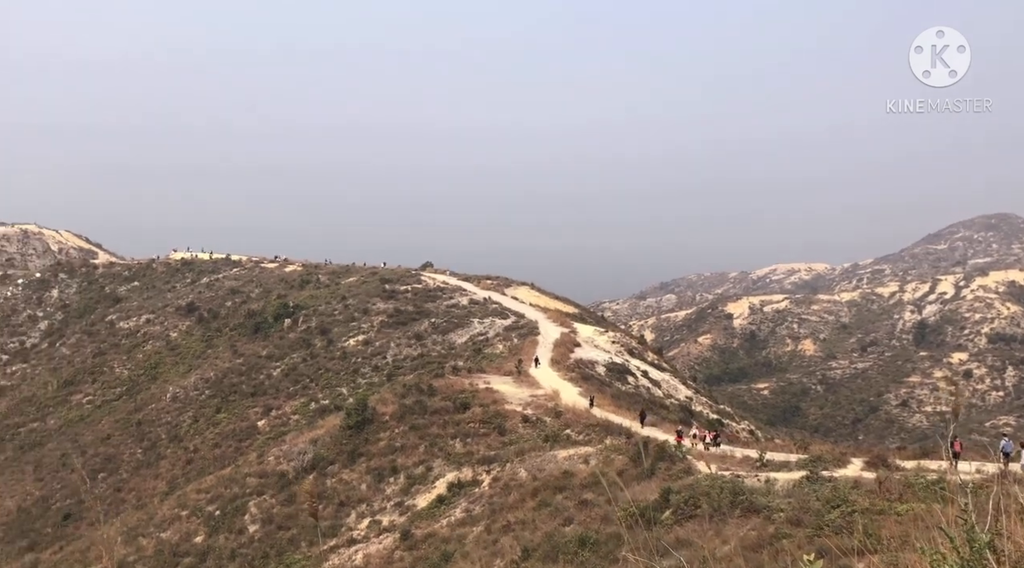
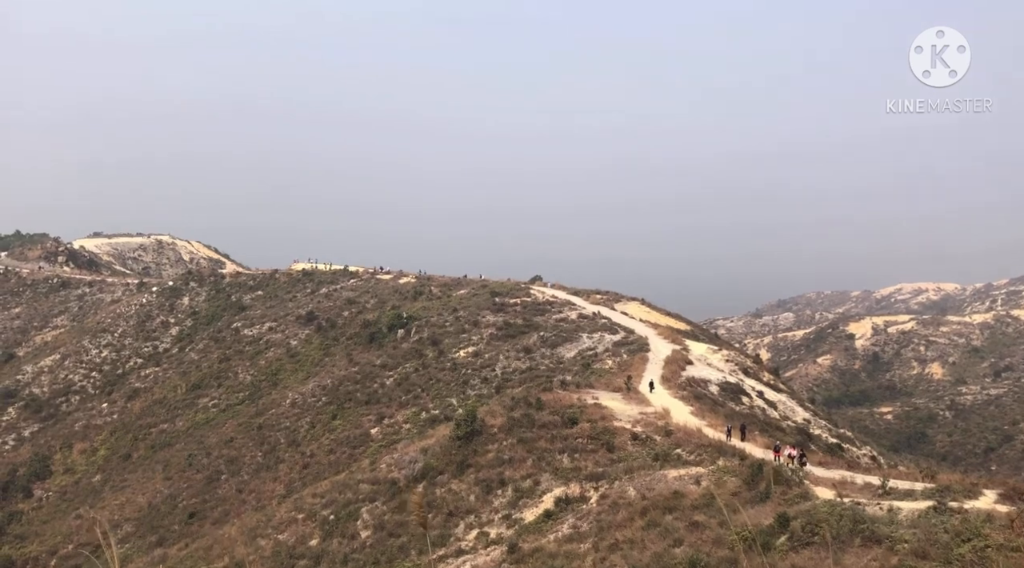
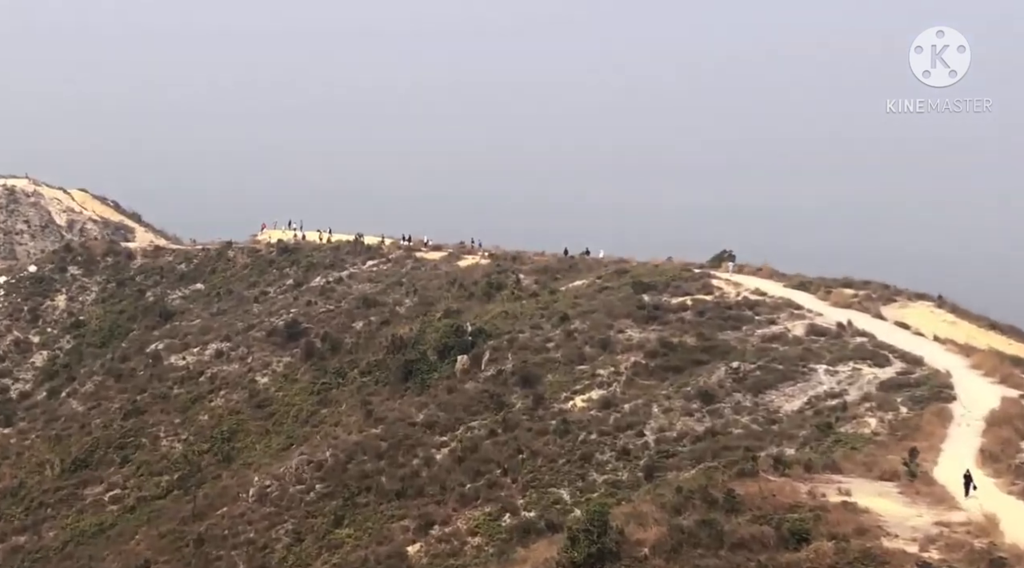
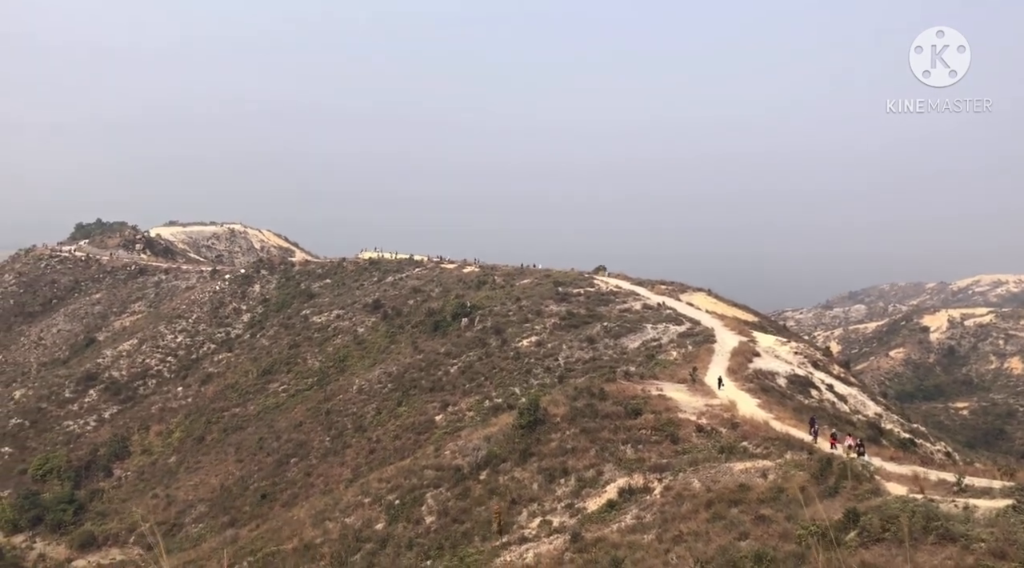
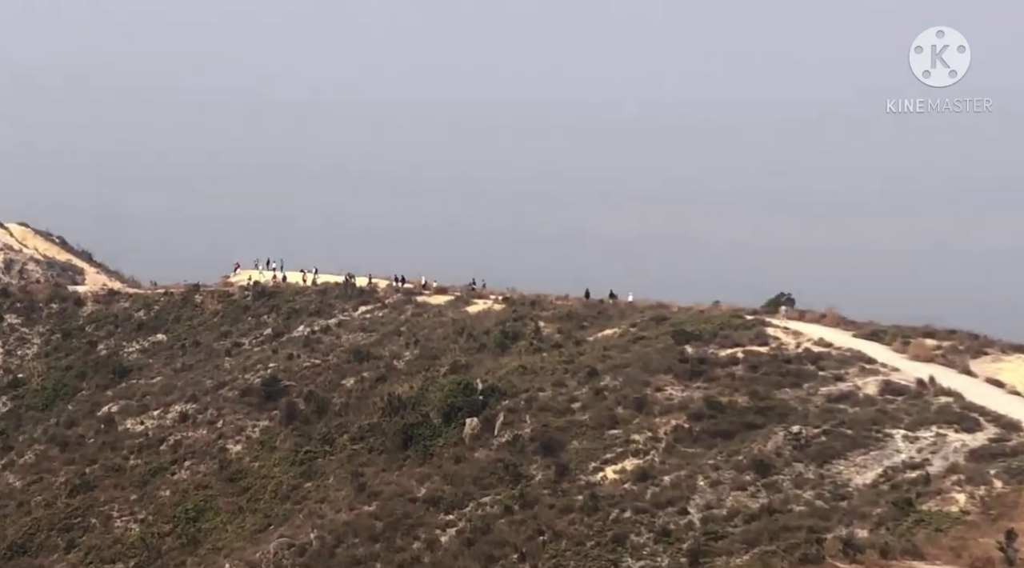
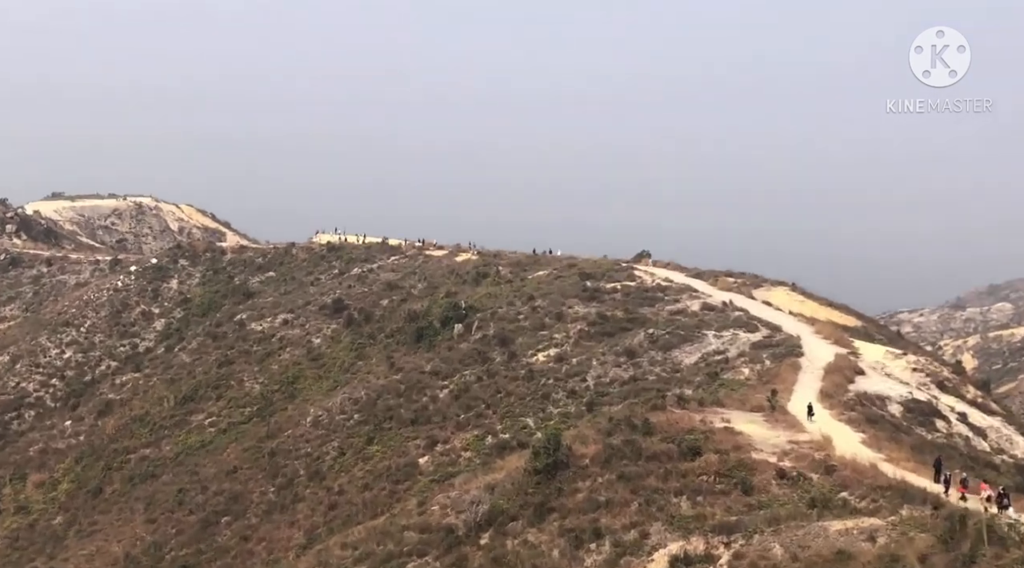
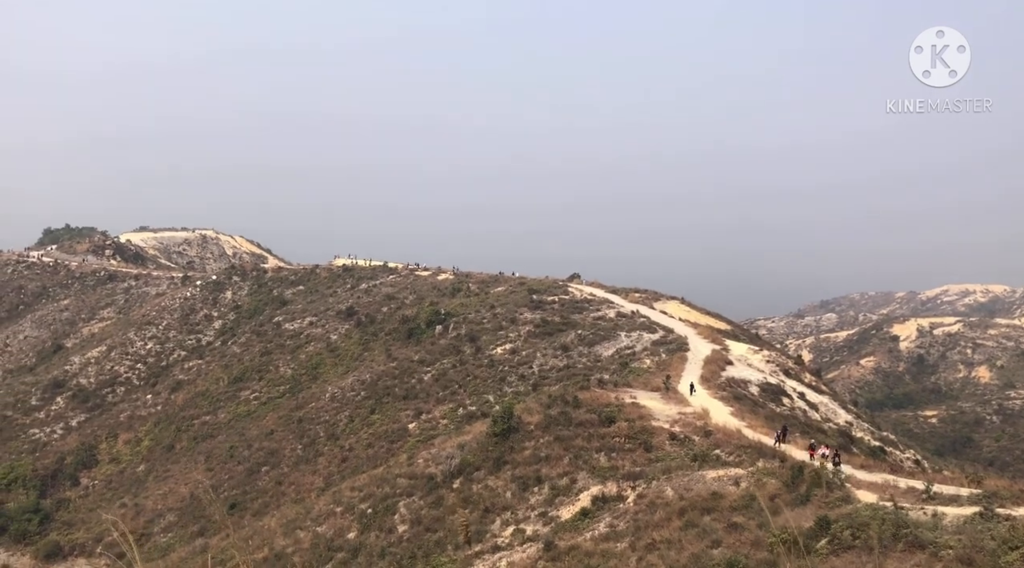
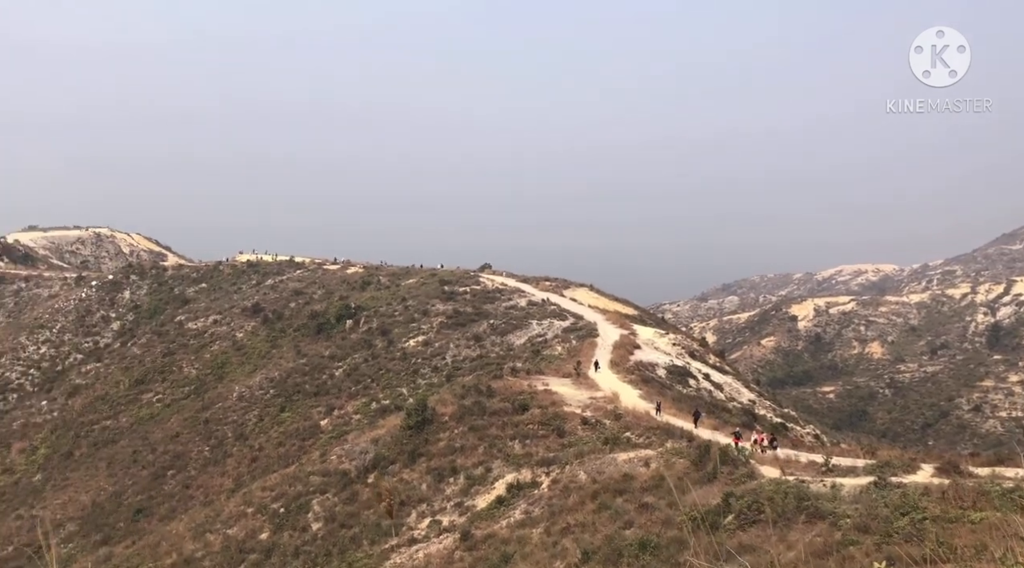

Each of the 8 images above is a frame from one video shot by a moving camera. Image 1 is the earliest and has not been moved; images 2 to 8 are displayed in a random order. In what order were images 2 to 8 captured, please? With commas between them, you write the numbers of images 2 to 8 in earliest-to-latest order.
8, 2, 7, 4, 6, 3, 5
